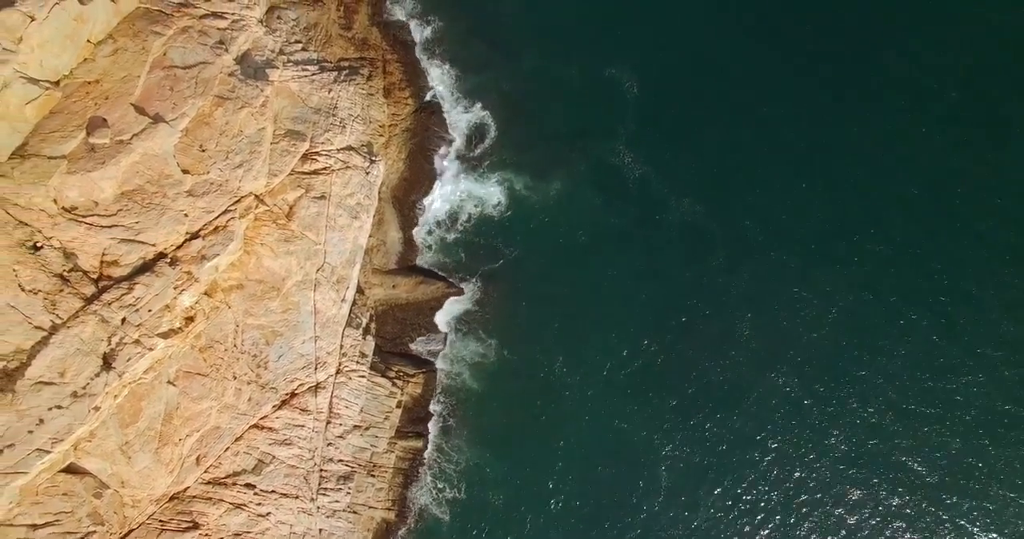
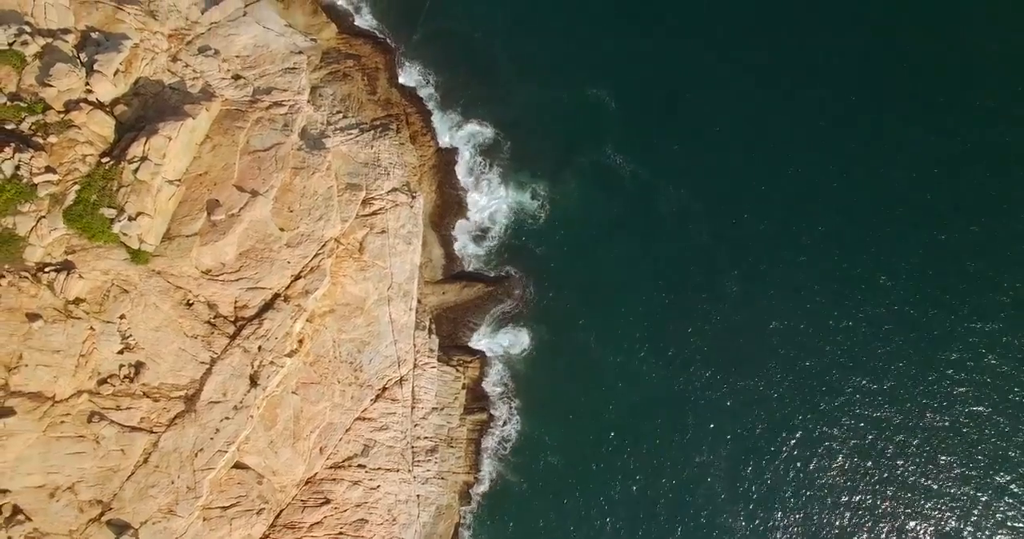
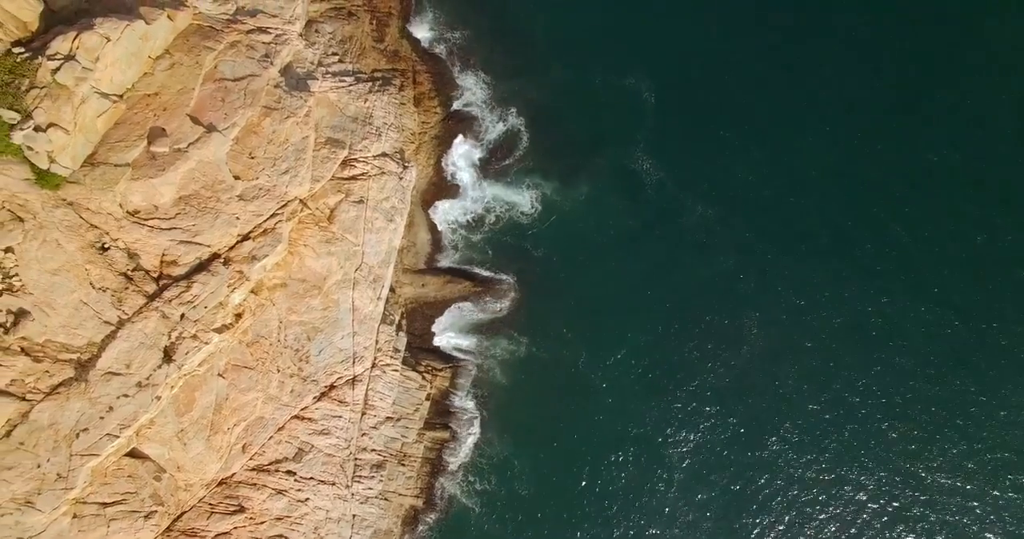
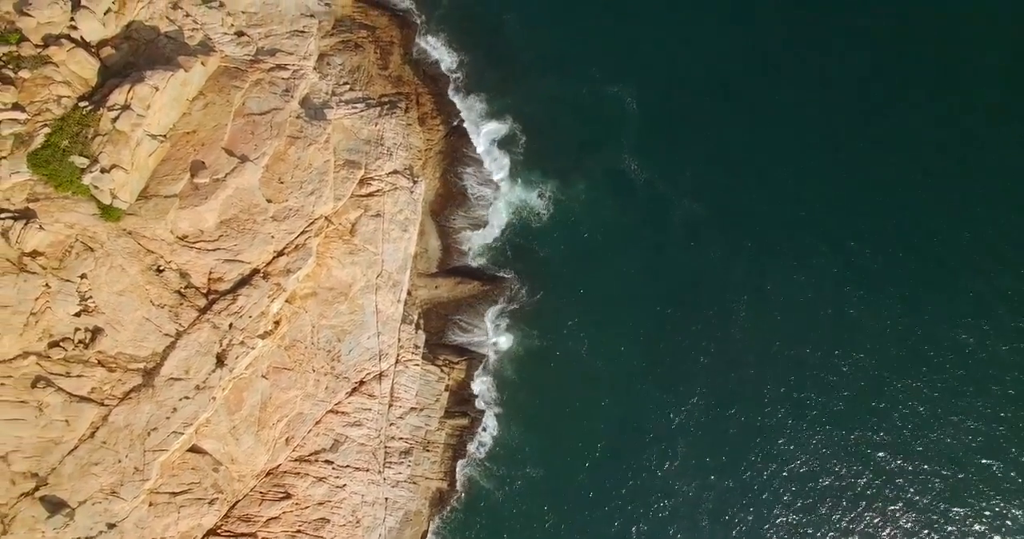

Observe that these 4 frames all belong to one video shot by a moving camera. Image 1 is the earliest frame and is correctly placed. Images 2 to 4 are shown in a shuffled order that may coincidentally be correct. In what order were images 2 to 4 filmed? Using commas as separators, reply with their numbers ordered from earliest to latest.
3, 4, 2
